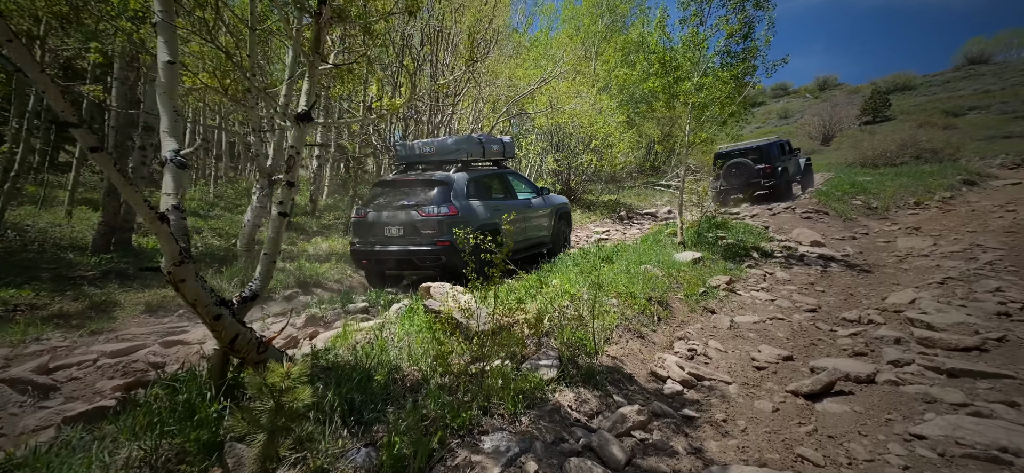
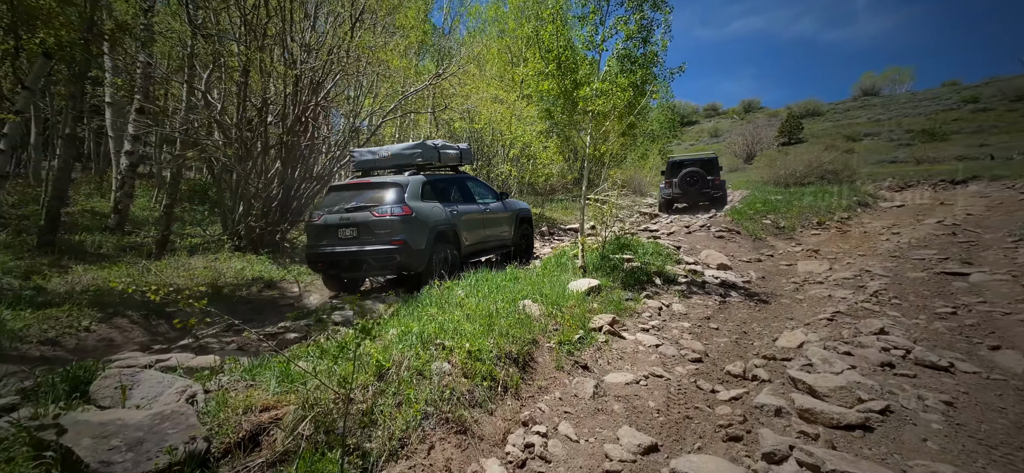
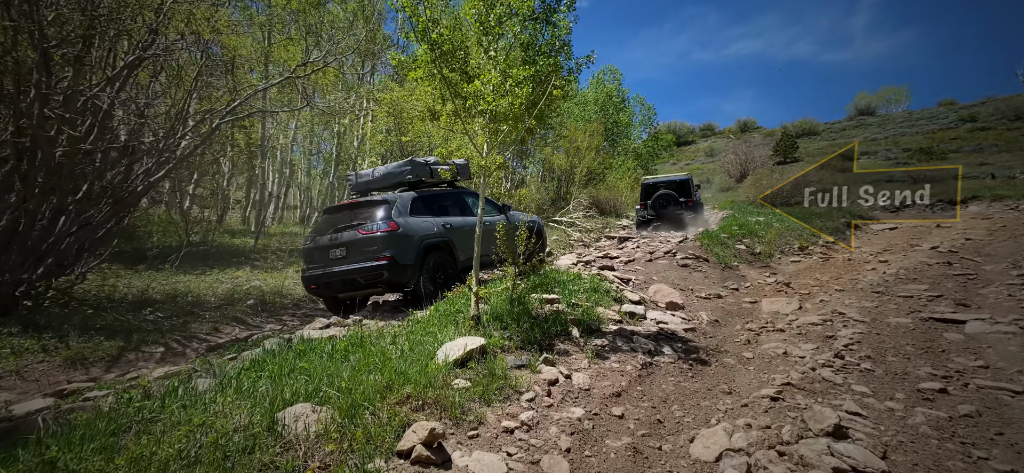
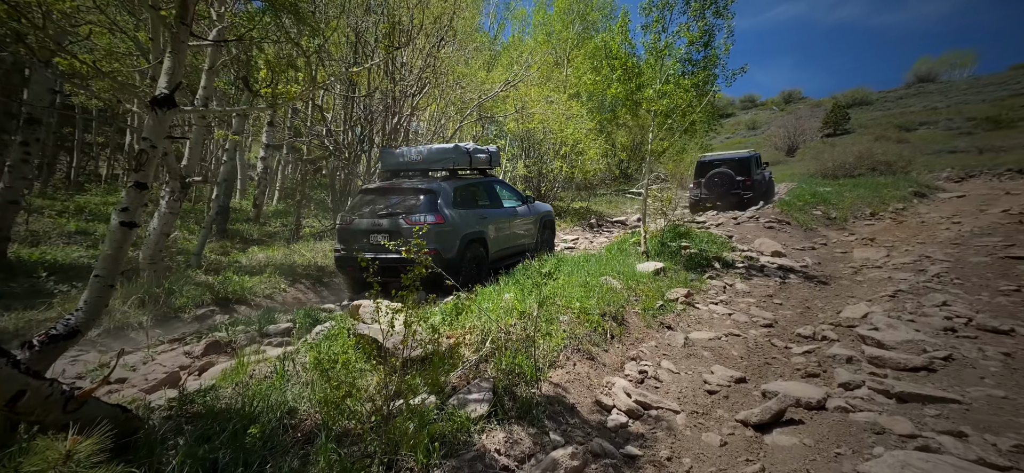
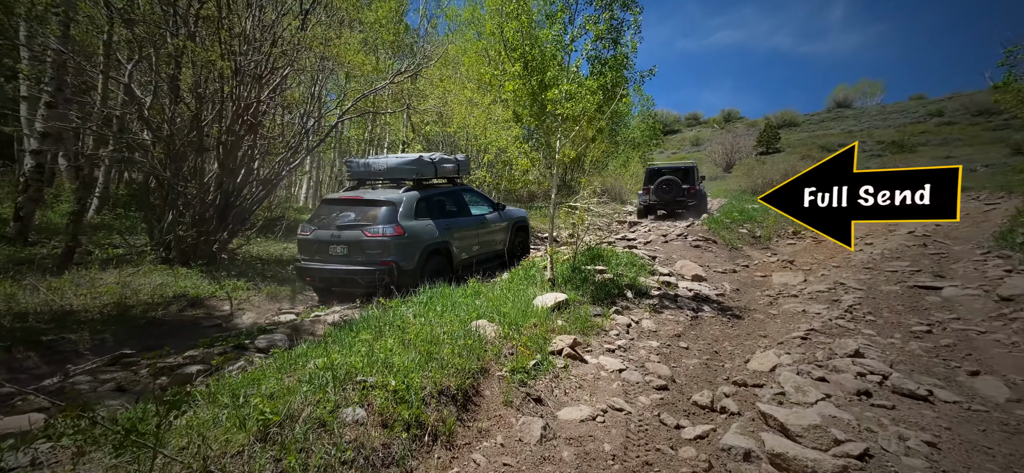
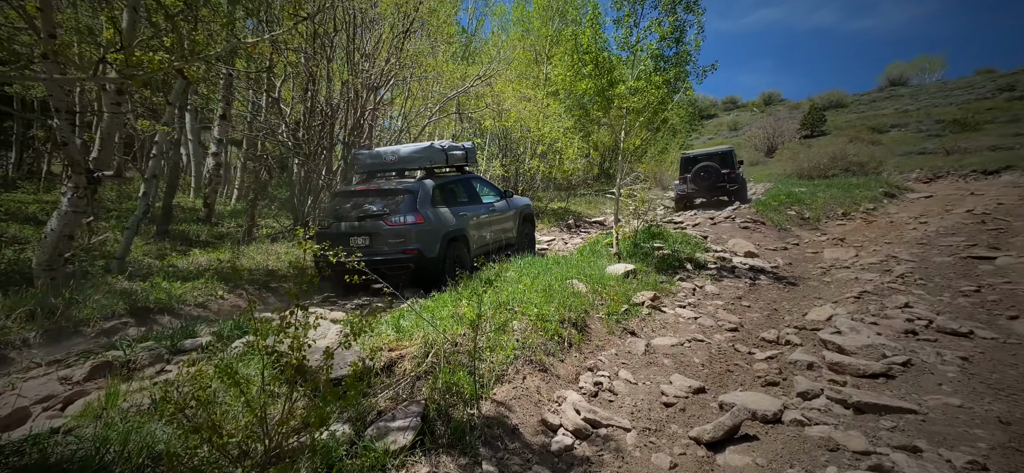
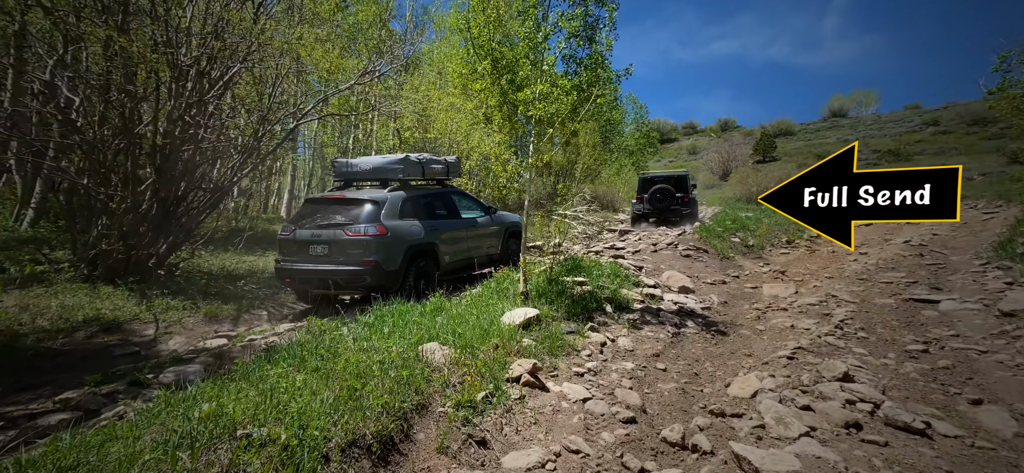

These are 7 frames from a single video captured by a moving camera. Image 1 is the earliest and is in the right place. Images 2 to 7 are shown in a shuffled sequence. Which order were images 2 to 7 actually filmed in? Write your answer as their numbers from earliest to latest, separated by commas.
4, 6, 2, 5, 7, 3
